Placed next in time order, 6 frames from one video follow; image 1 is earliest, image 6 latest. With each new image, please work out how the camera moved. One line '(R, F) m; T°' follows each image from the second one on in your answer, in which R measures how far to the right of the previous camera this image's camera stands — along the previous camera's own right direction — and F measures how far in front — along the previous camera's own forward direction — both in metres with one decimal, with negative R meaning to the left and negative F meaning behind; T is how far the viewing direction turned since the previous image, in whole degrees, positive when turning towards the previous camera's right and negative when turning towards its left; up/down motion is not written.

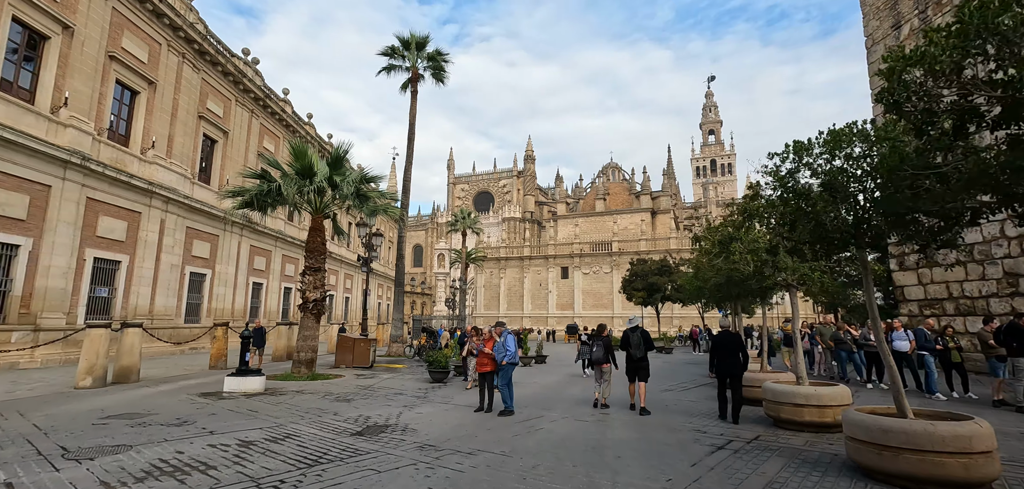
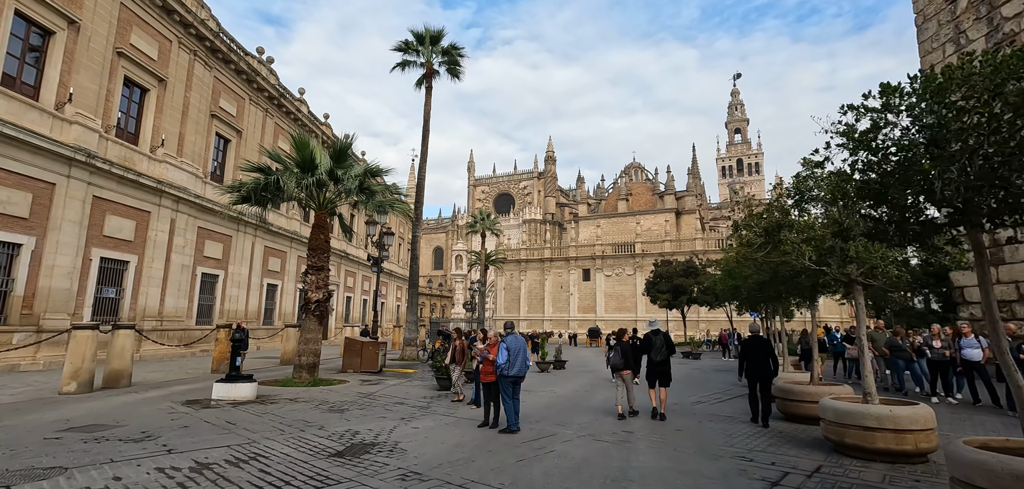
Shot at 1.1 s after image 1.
(+0.2, +0.9) m; -2°
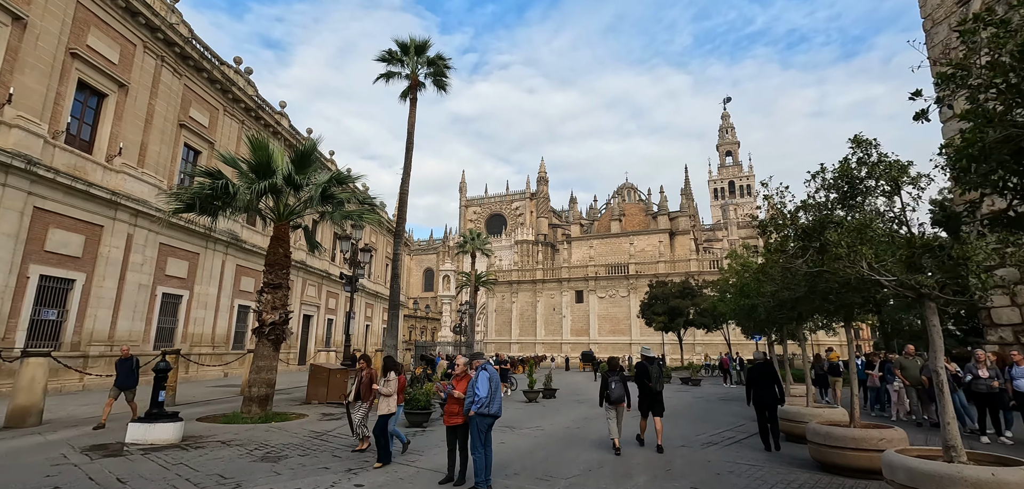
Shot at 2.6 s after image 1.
(+0.2, +1.3) m; +1°
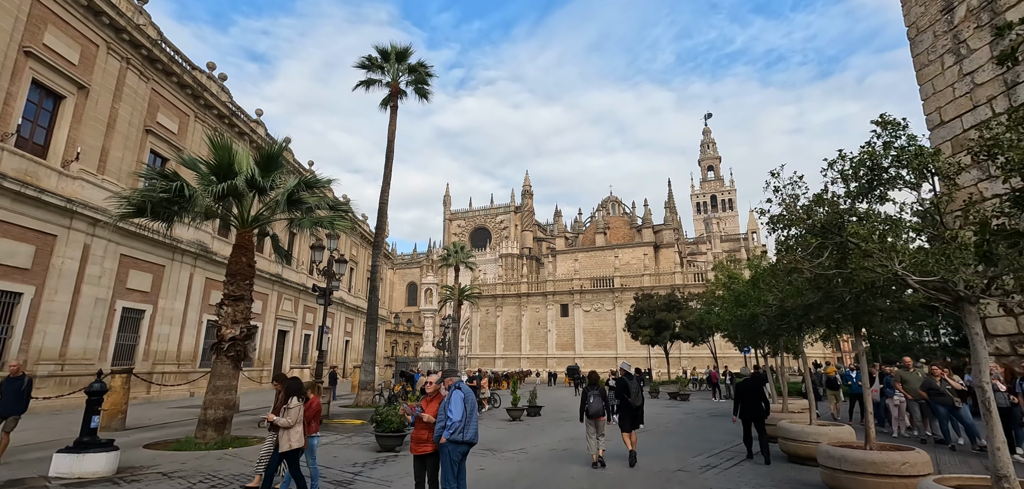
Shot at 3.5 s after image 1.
(+0.1, +0.7) m; +2°
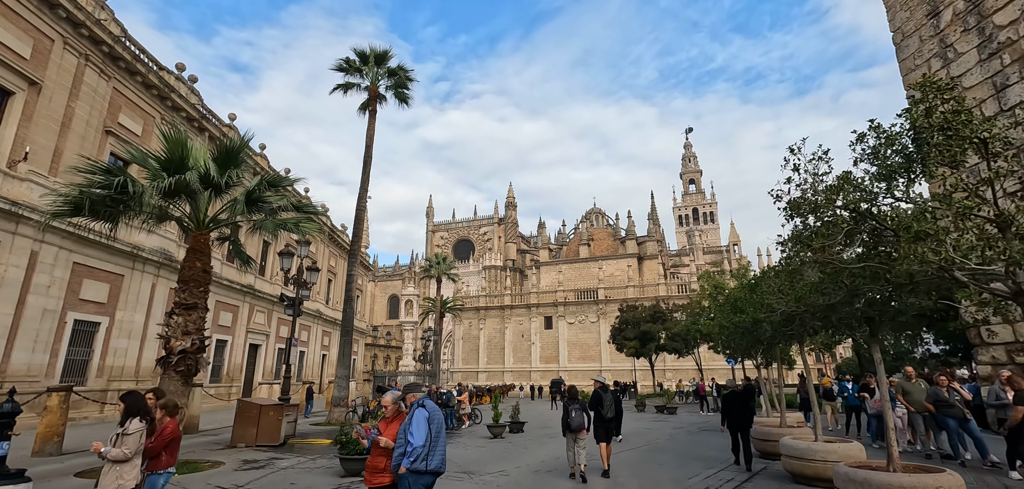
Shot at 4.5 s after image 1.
(+0.1, +0.7) m; +2°
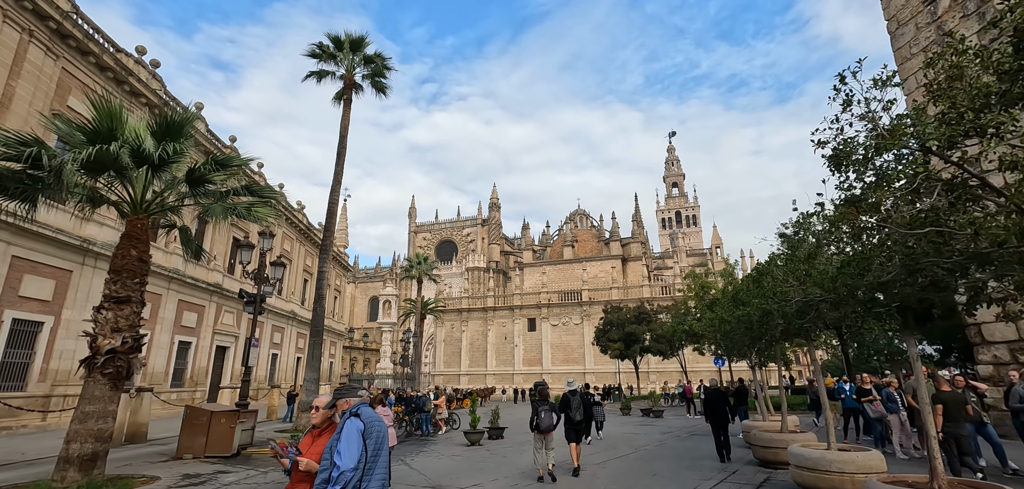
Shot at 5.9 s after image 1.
(+0.1, +0.9) m; +2°
